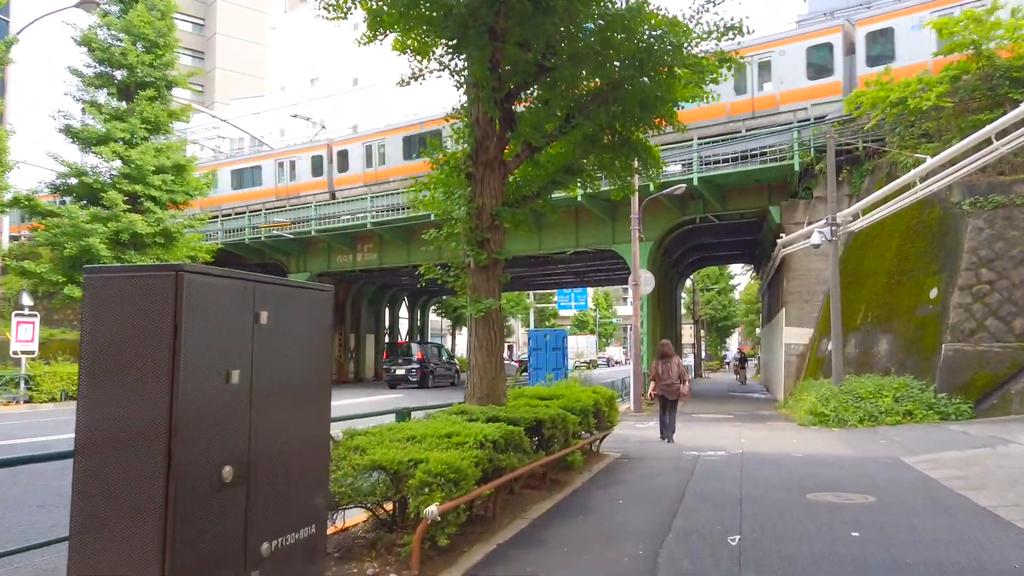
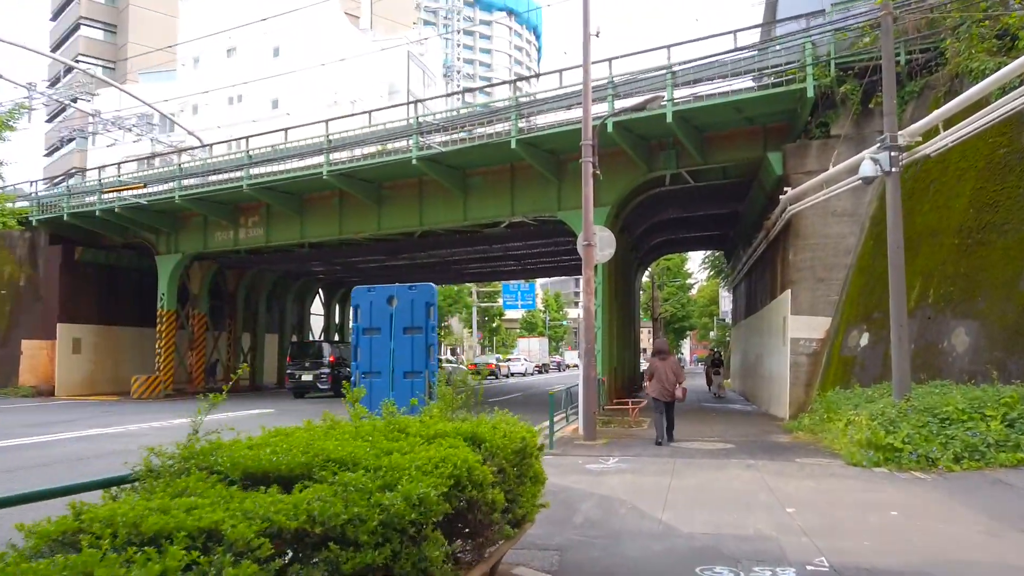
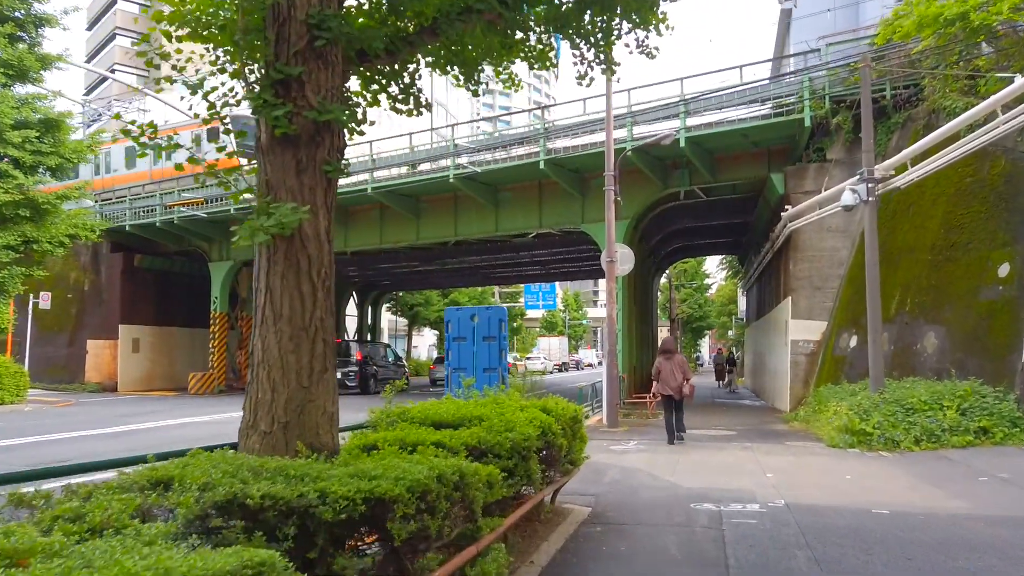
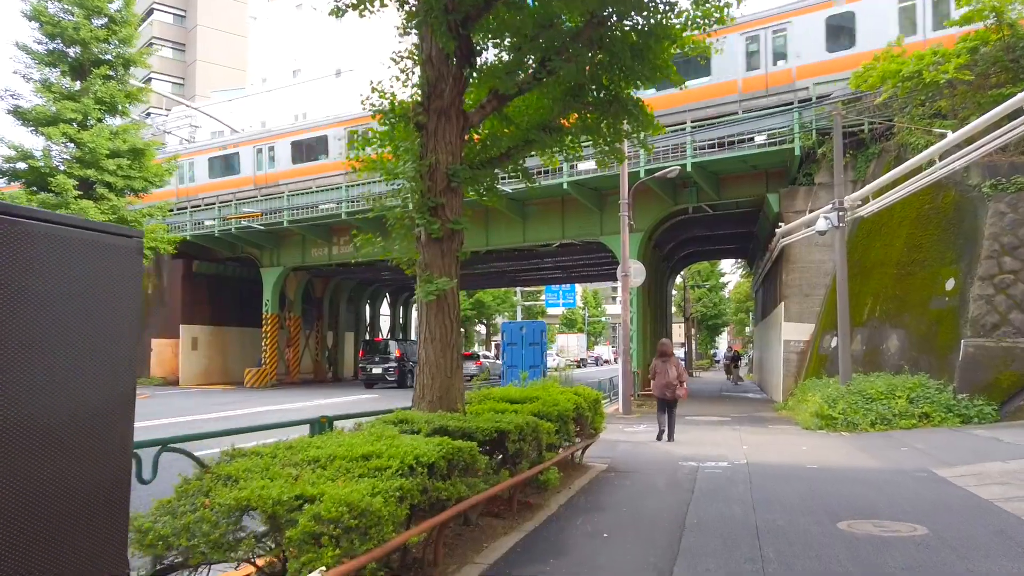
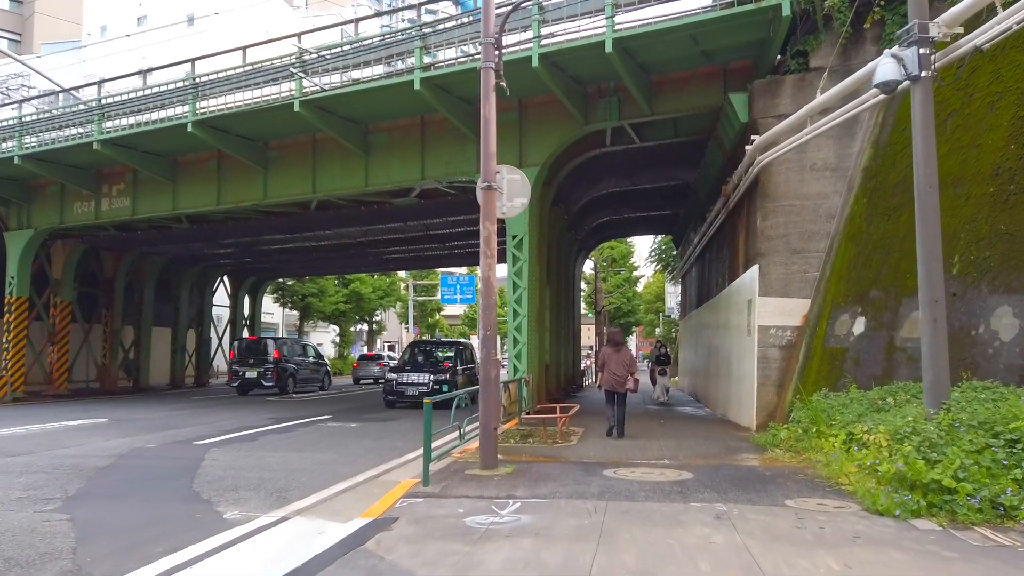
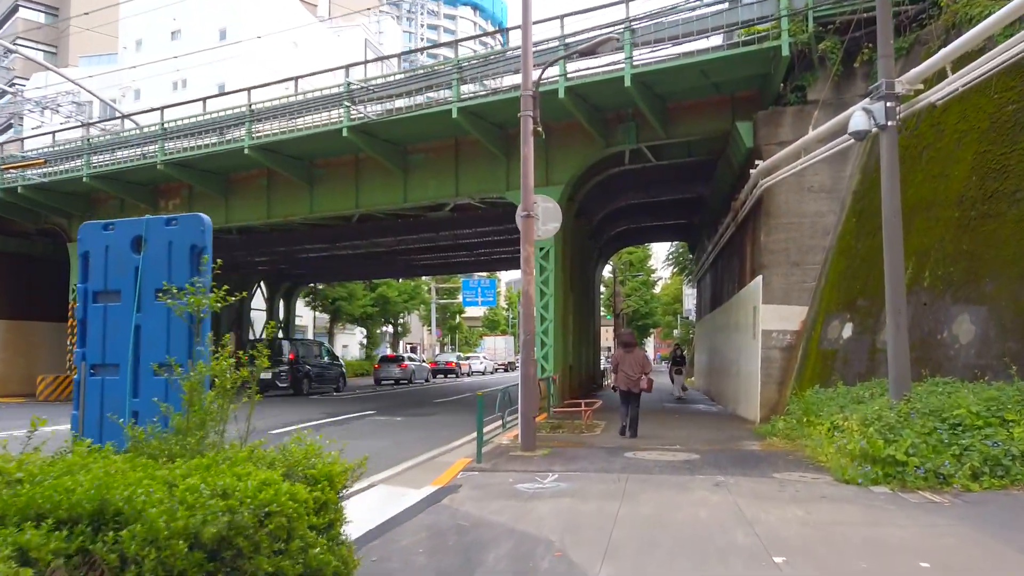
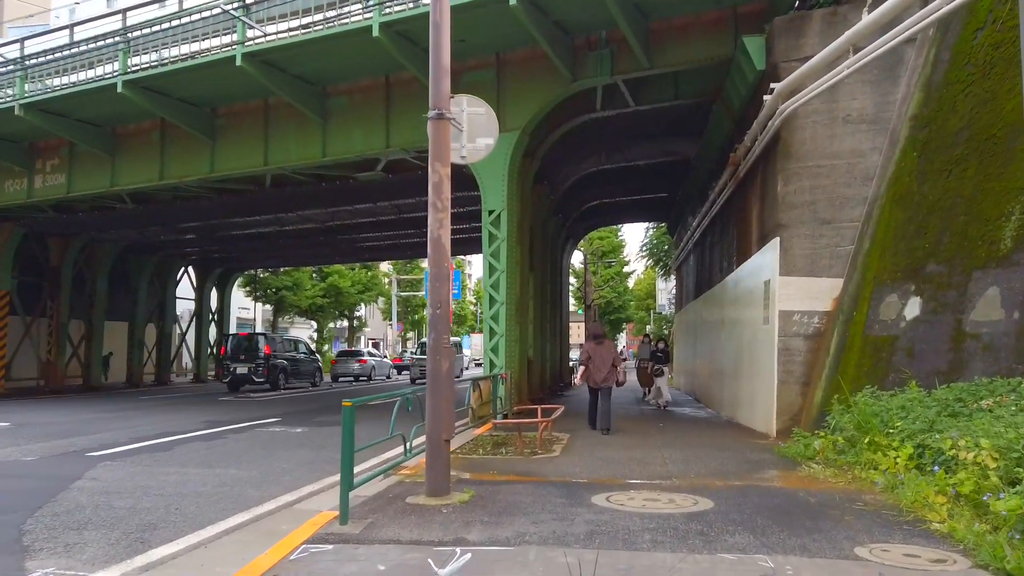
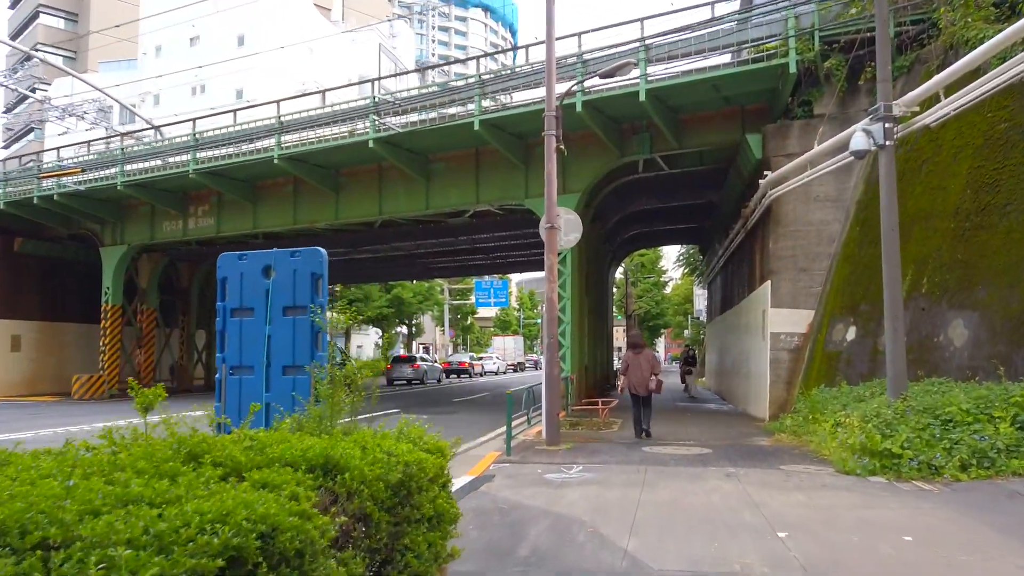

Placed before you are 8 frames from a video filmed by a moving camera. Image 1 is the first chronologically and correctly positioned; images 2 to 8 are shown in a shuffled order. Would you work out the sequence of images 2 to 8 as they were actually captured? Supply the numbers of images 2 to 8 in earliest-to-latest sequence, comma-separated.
4, 3, 2, 8, 6, 5, 7
